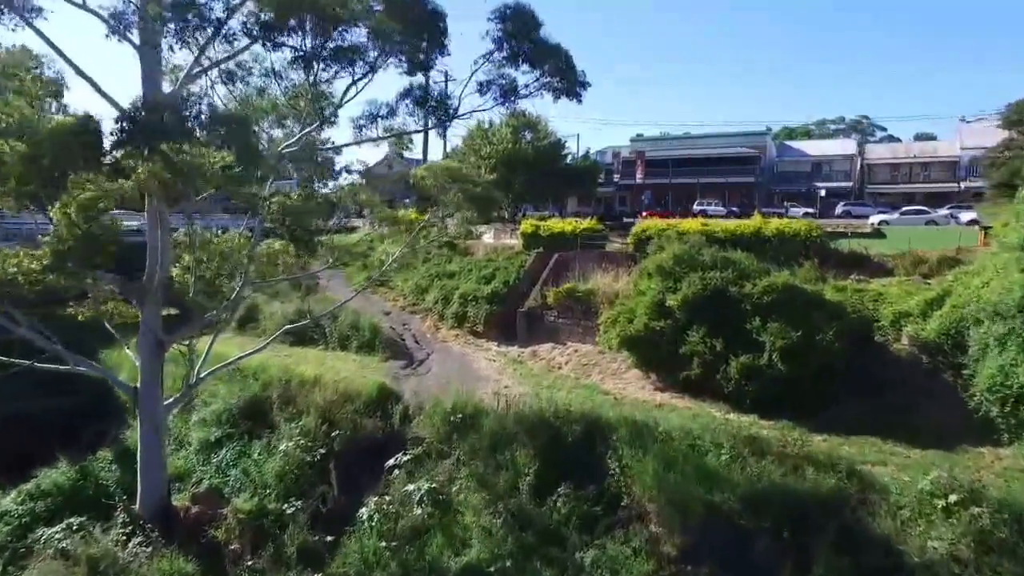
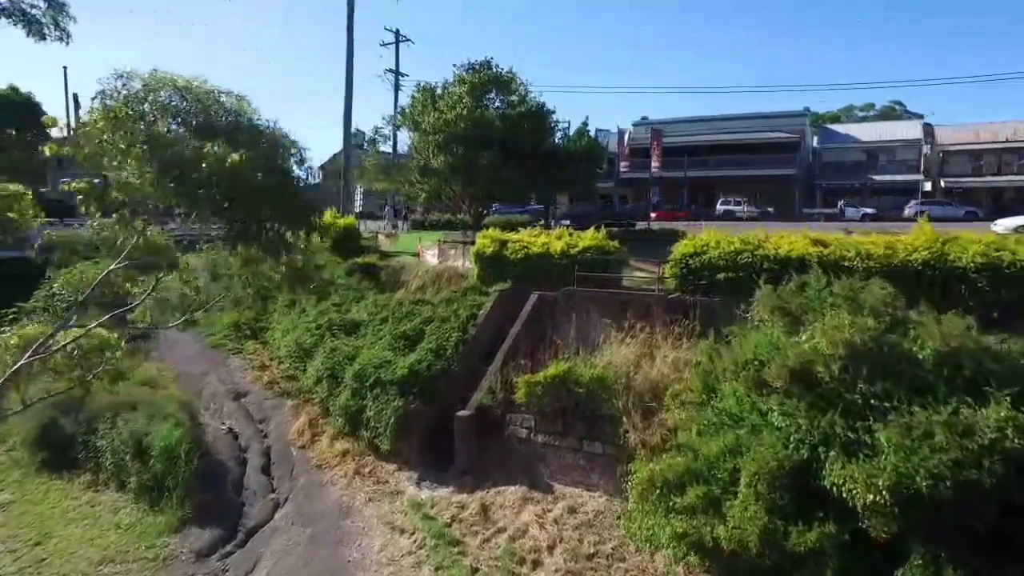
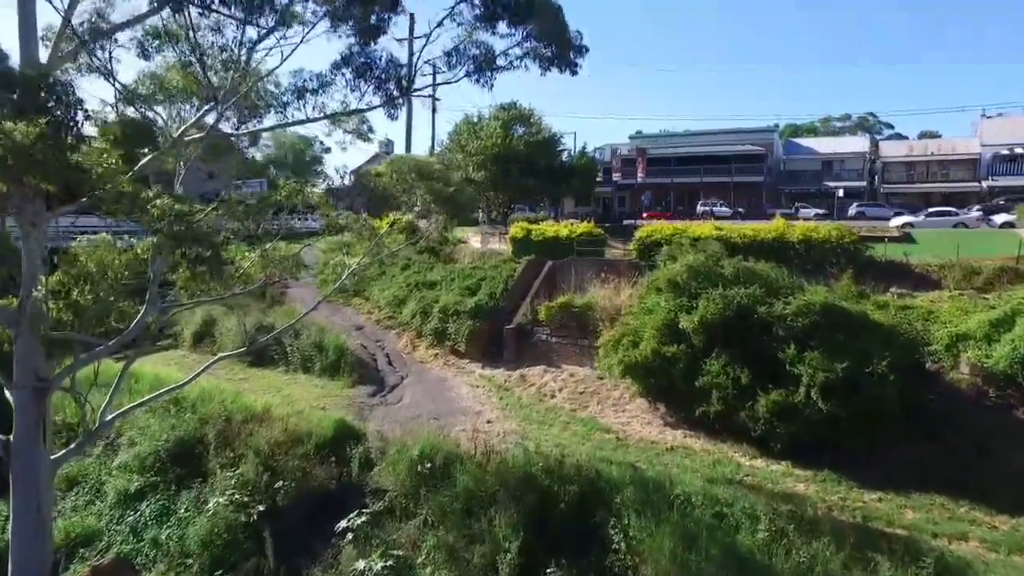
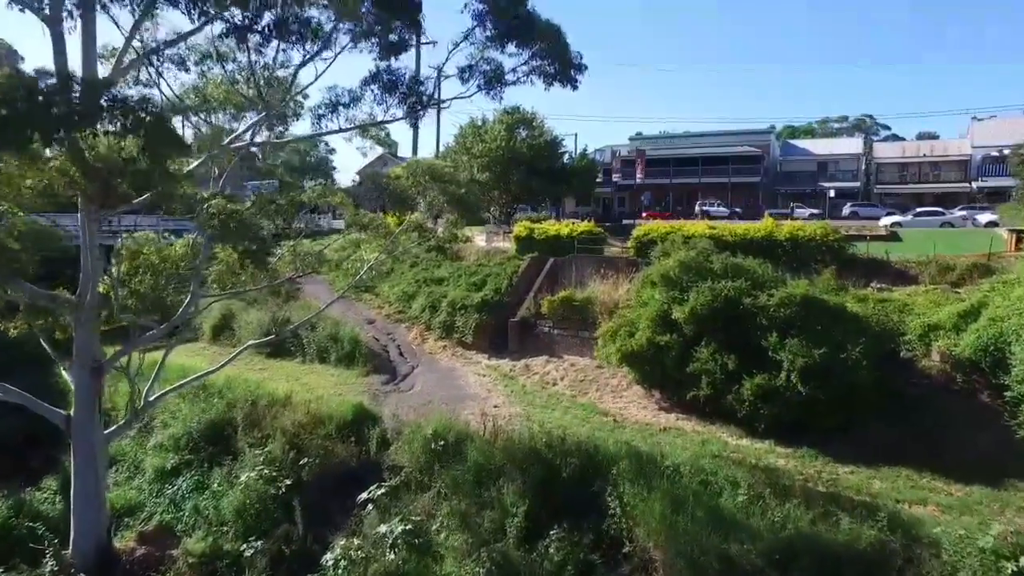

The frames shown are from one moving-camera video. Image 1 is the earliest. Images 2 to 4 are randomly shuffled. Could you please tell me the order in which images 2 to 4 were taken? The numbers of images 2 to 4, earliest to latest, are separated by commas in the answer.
4, 3, 2
